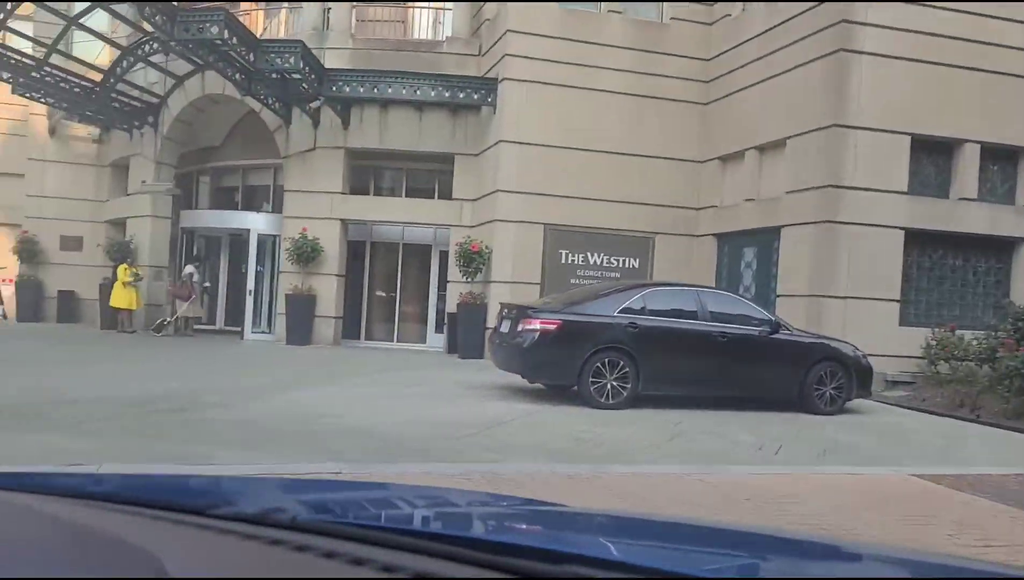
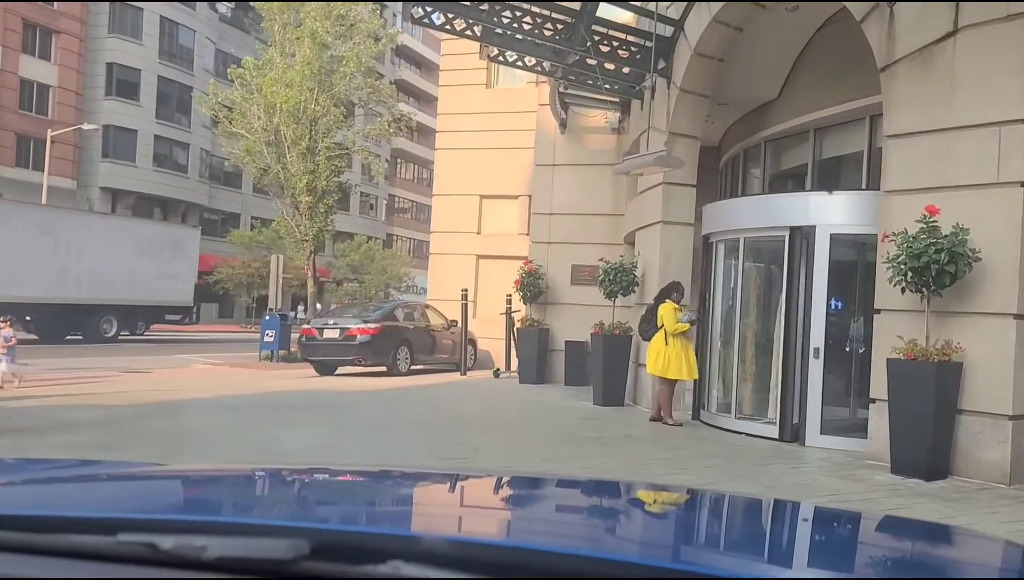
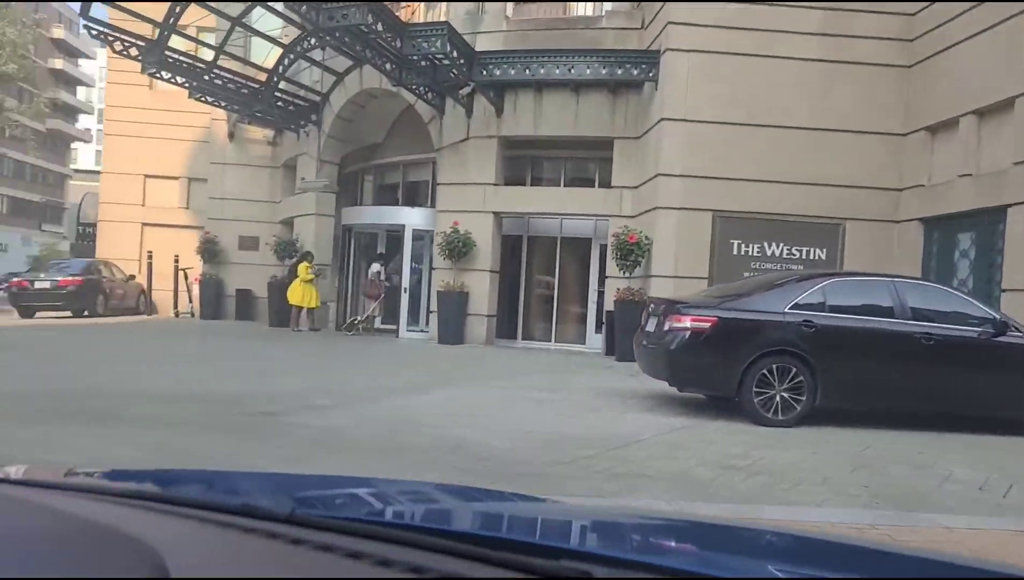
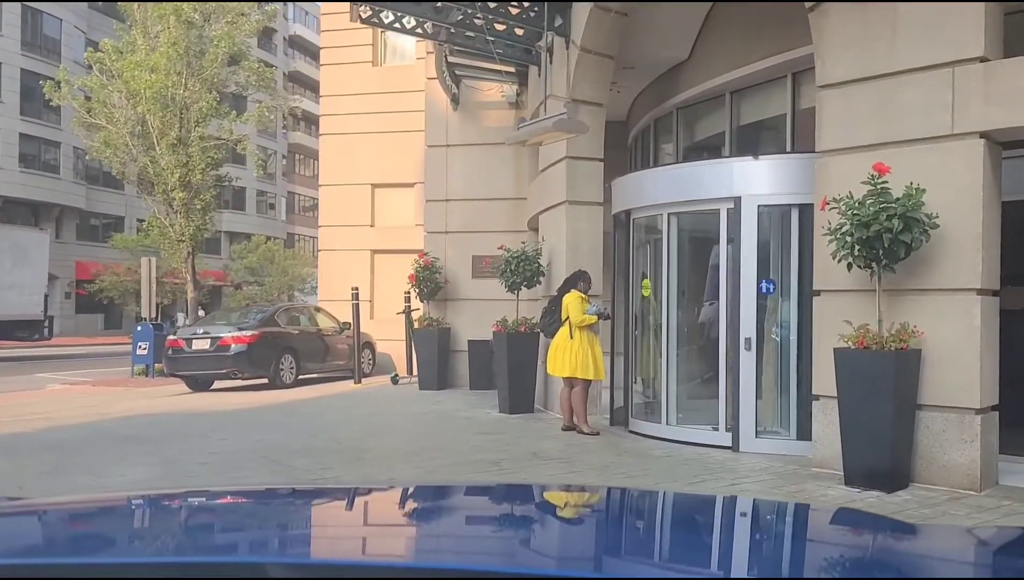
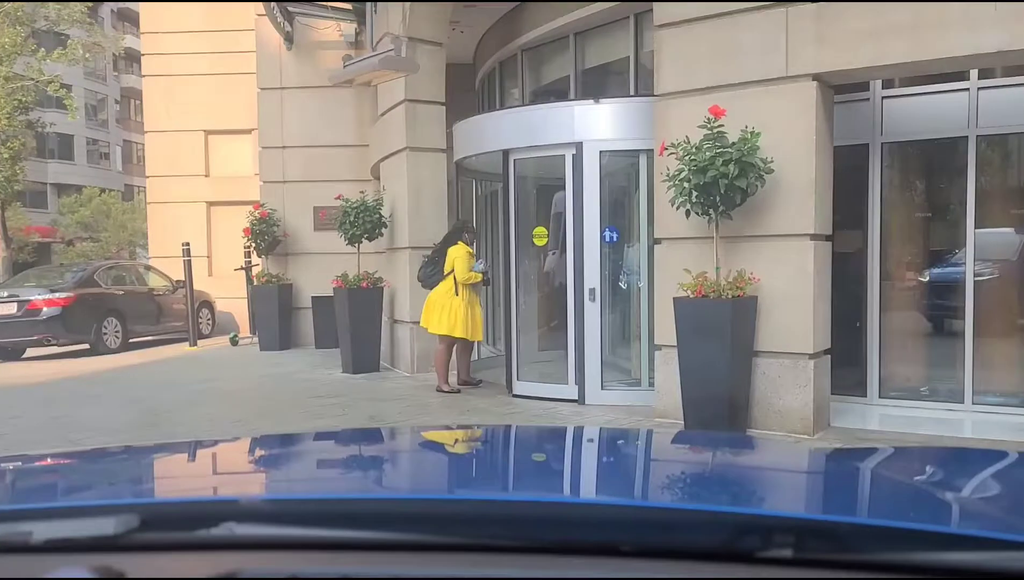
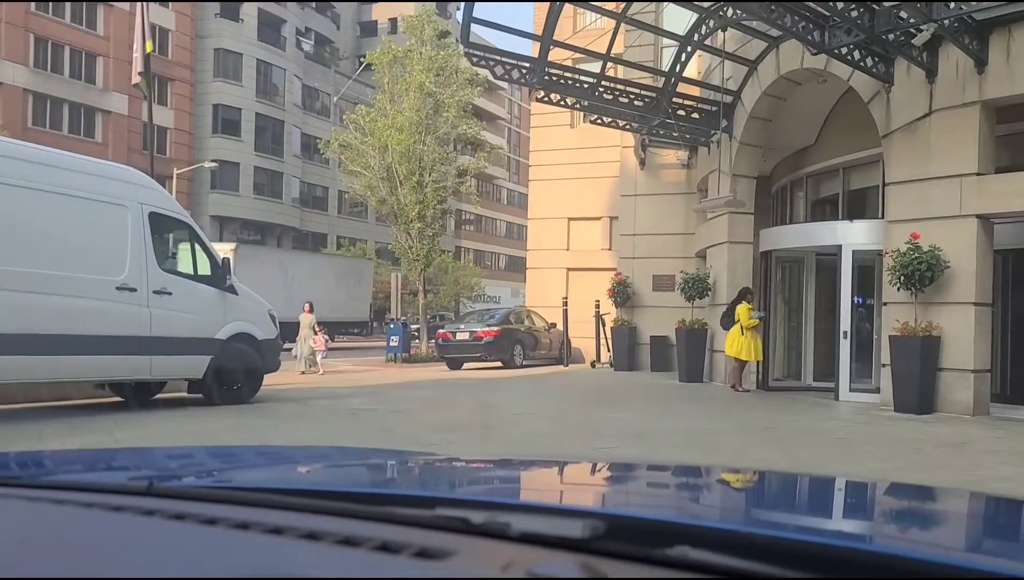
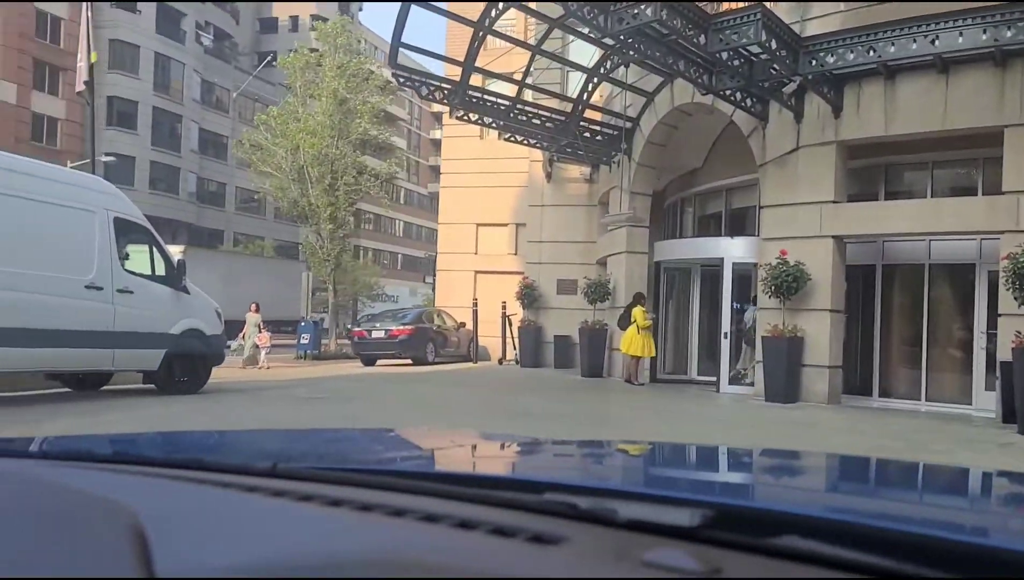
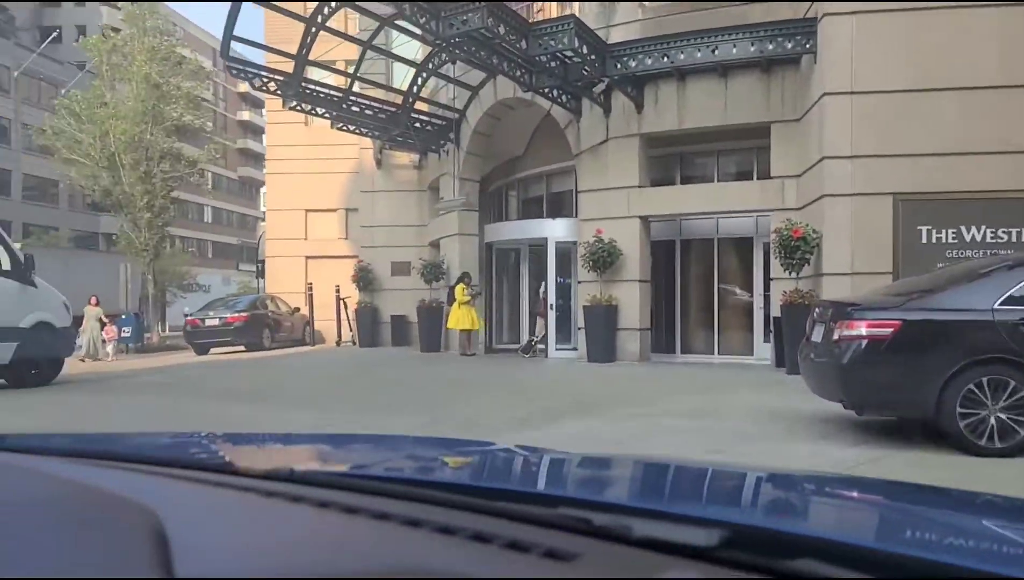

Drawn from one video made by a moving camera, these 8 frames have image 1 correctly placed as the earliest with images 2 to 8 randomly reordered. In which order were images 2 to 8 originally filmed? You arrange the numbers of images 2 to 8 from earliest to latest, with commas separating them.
3, 8, 7, 6, 2, 4, 5
